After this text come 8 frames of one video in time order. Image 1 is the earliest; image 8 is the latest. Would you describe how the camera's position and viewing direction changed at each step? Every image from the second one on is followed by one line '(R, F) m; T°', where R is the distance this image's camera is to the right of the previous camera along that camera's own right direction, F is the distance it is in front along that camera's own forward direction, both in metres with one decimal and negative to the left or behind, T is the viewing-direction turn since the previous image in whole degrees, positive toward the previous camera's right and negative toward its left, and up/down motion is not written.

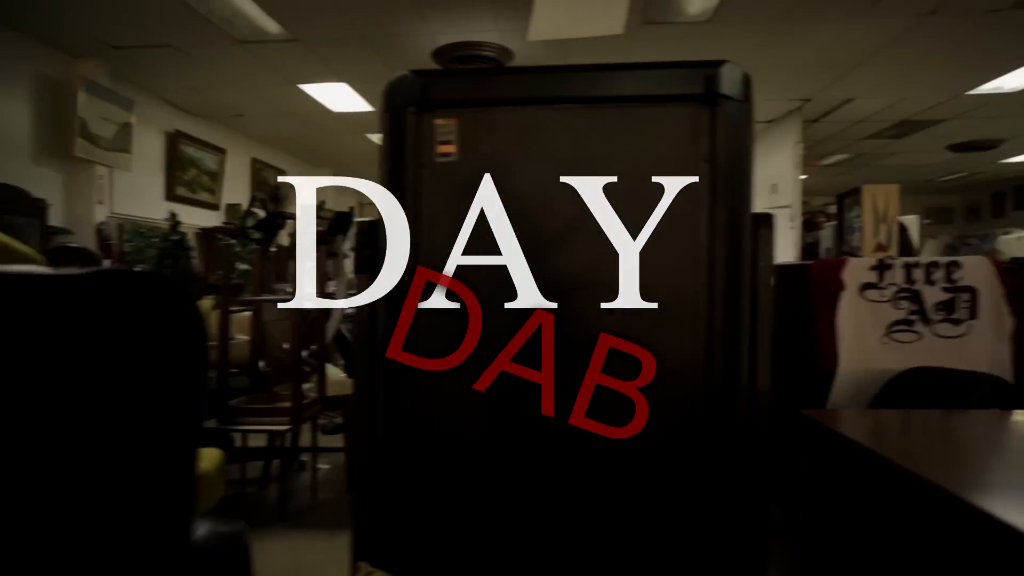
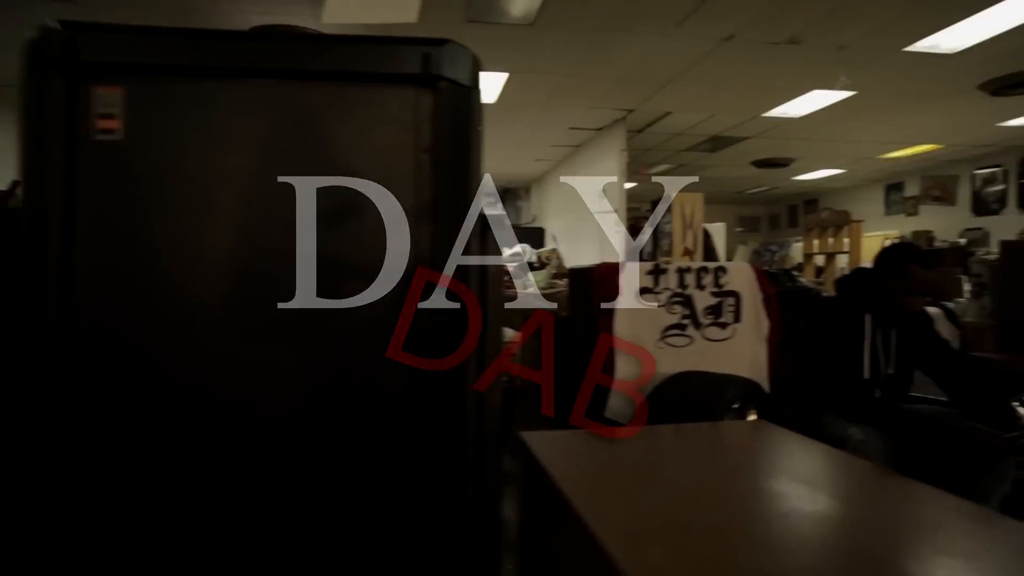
(+0.2, +0.1) m; +13°
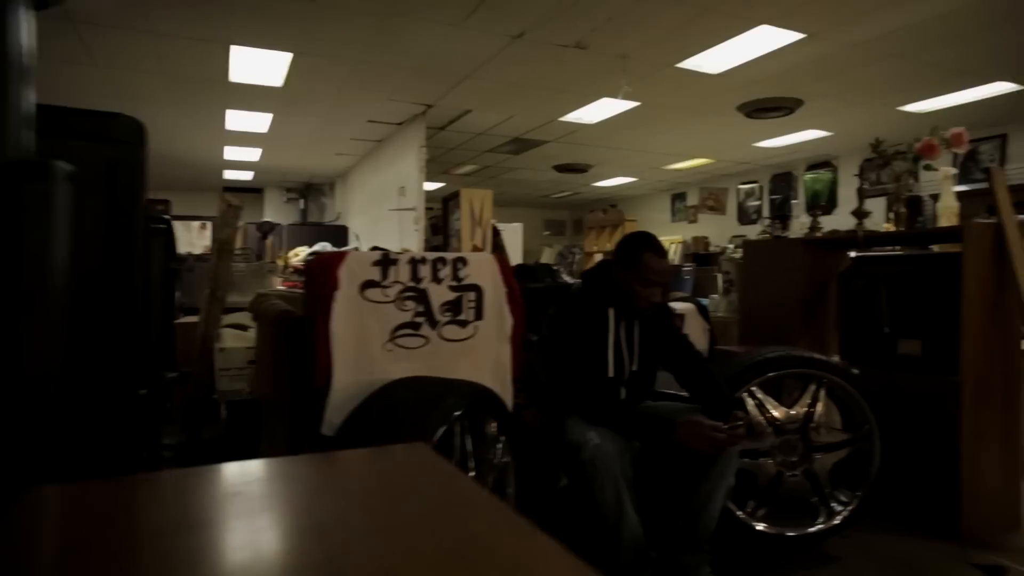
(+0.2, +0.2) m; +15°
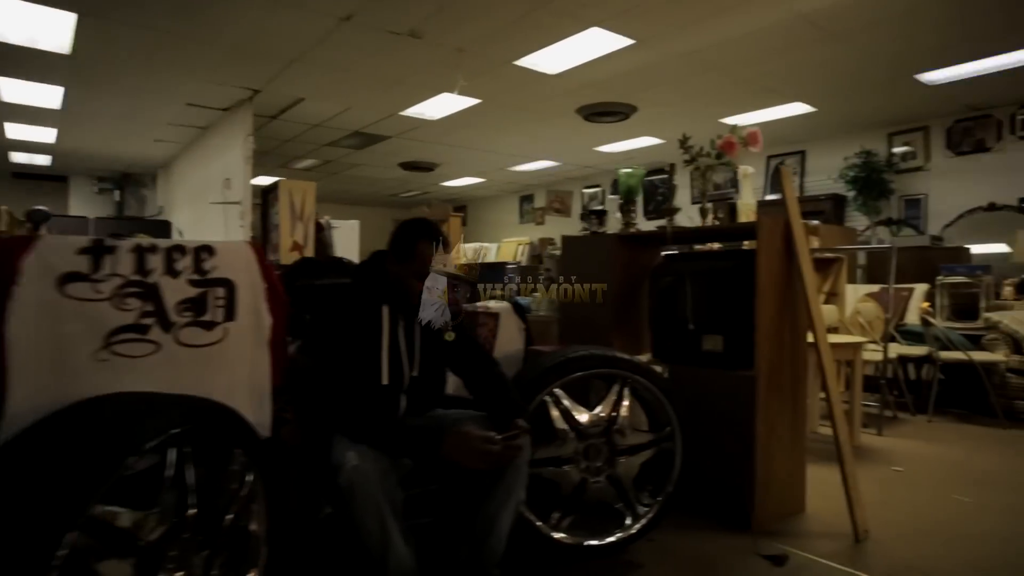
(+0.2, +0.2) m; +12°
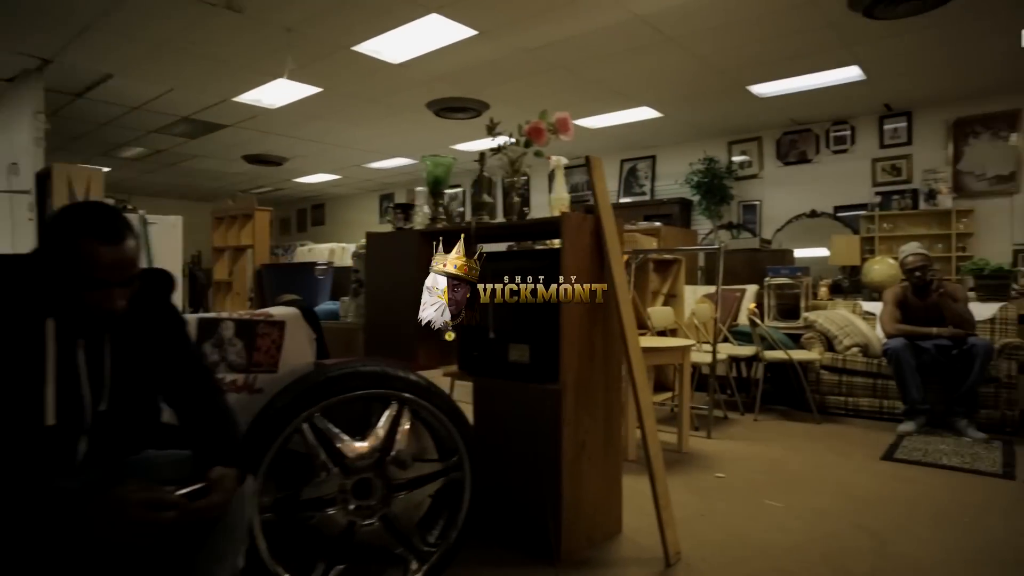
(+0.2, +0.2) m; +11°
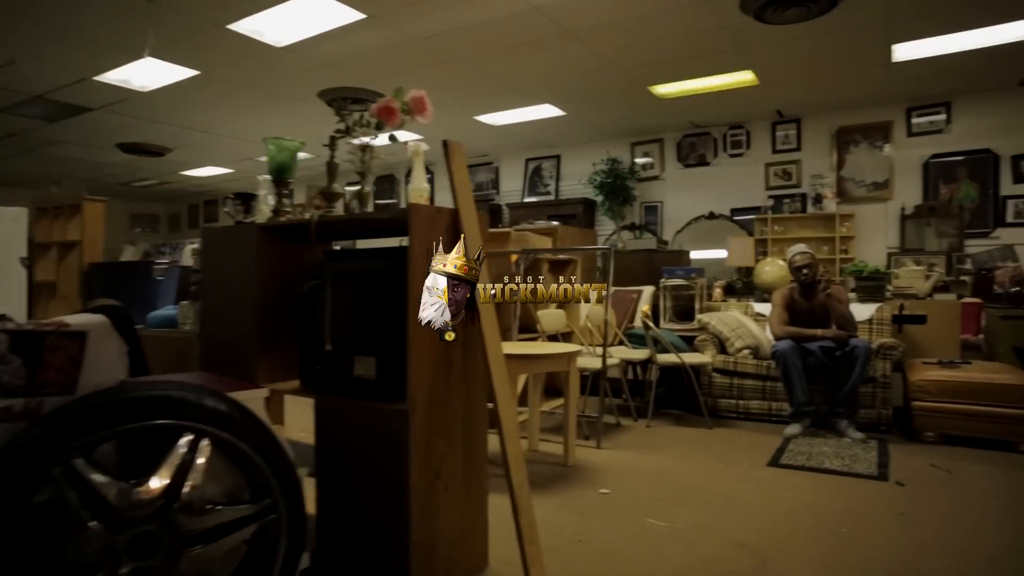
(+0.2, +0.2) m; +7°
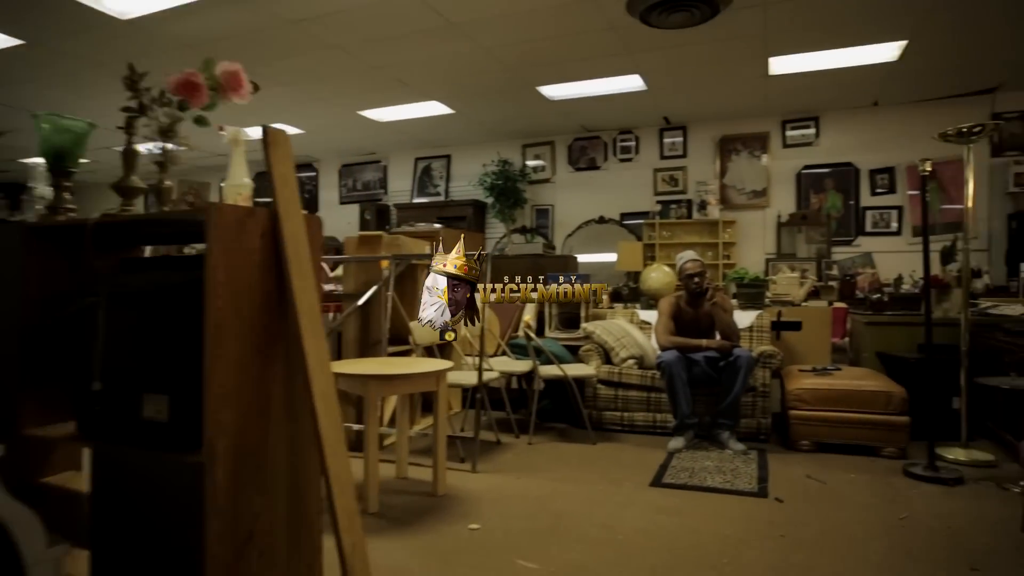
(+0.1, +0.2) m; +9°
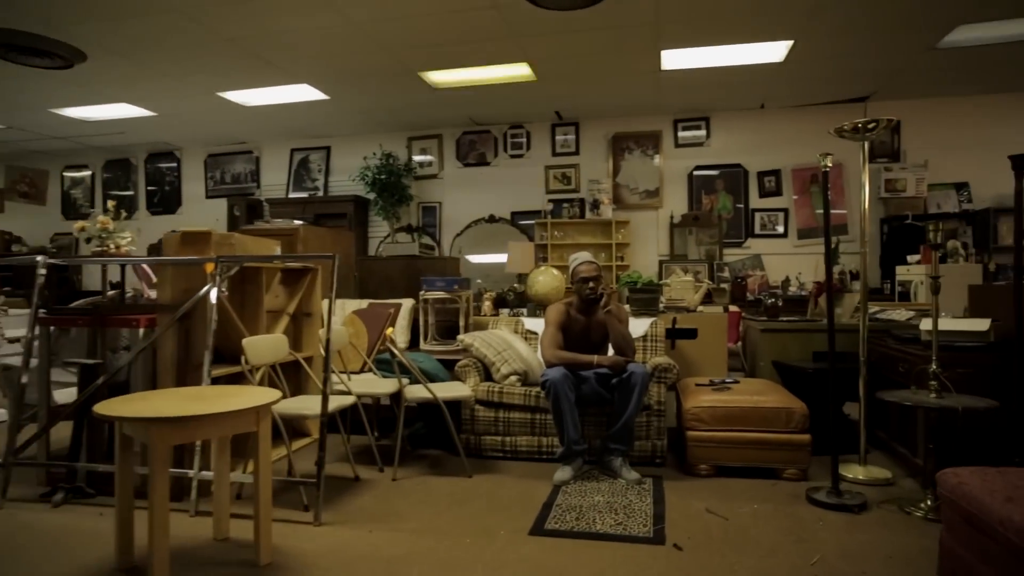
(+0.2, +0.5) m; +9°
